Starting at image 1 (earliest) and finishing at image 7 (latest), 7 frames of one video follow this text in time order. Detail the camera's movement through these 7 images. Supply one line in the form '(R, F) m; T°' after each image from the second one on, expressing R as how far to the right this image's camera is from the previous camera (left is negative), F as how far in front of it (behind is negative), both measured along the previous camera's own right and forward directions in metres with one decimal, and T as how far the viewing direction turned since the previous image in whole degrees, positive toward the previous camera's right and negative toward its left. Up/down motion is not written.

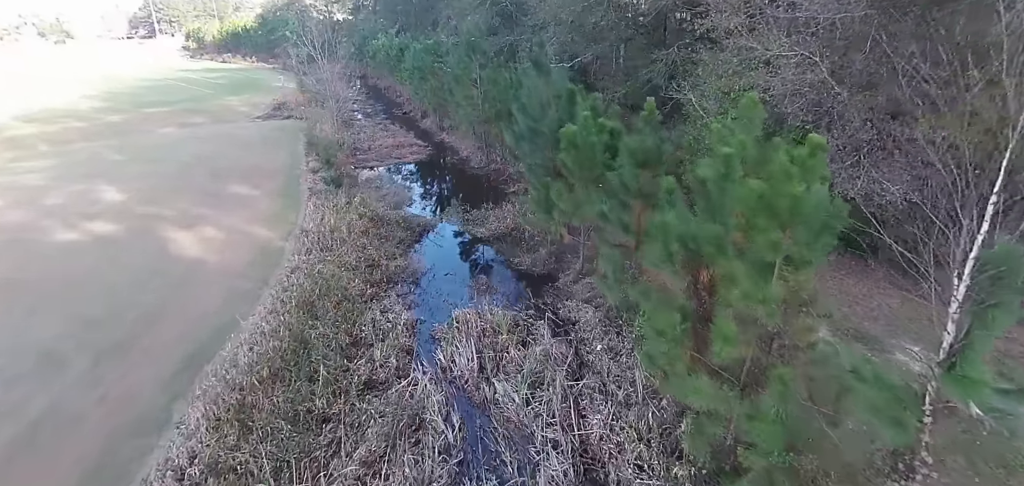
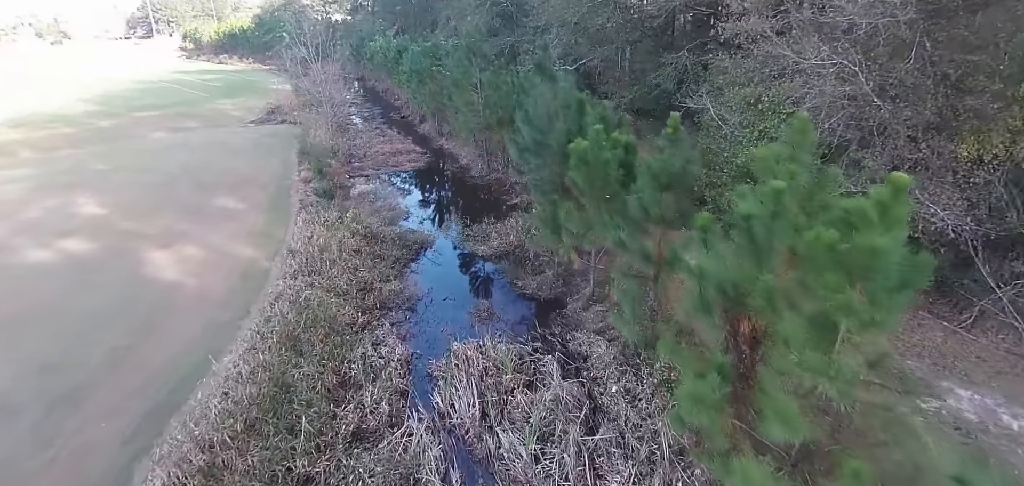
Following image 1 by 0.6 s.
(-0.1, +0.8) m; 0°
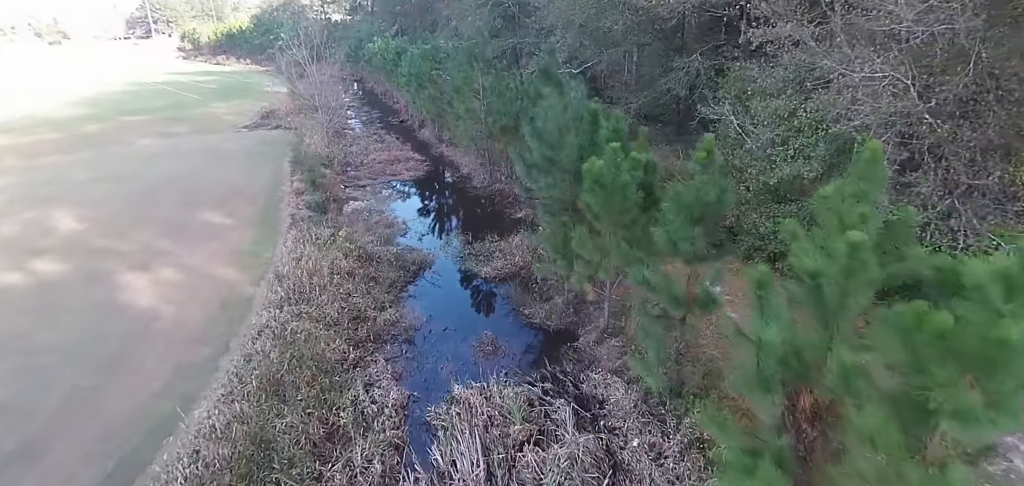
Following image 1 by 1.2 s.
(-0.1, +0.8) m; 0°
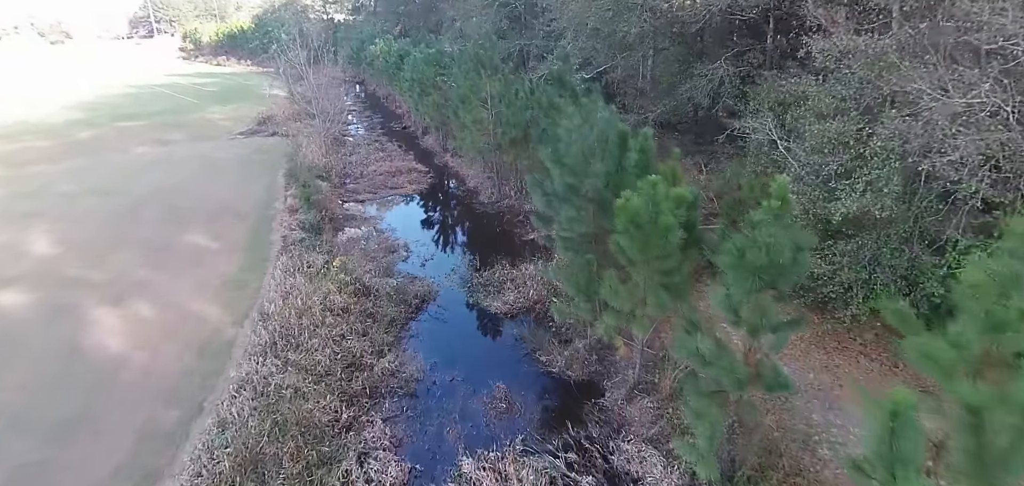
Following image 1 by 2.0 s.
(-0.2, +1.1) m; 0°
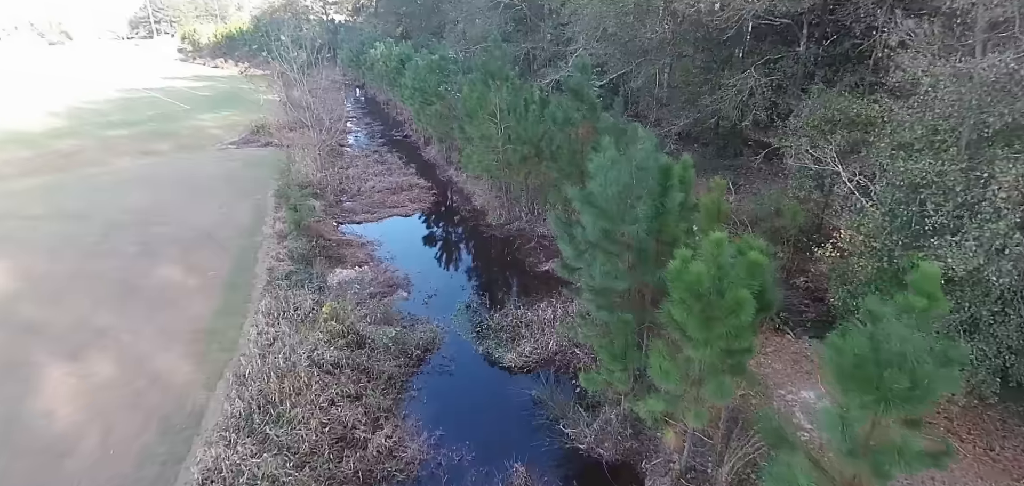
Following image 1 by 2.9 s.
(-0.2, +1.3) m; 0°
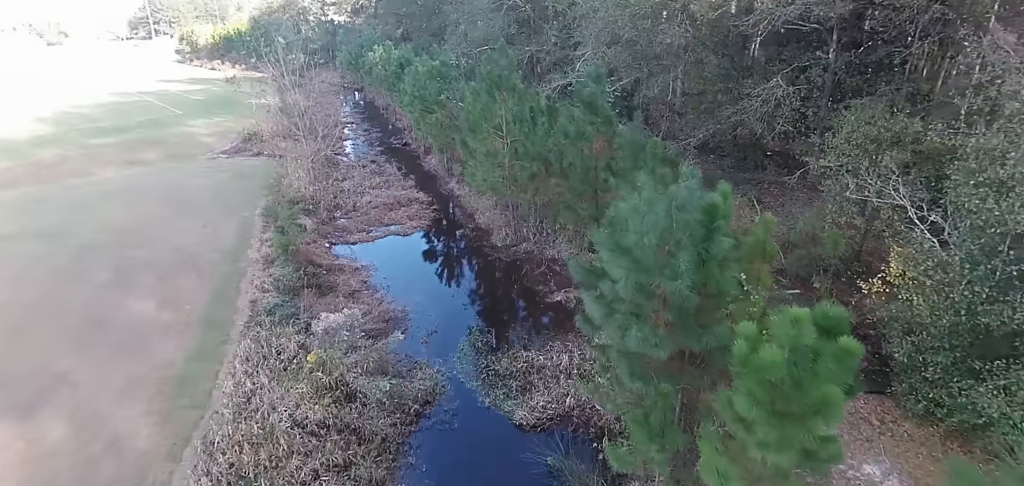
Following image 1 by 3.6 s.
(-0.1, +1.1) m; 0°
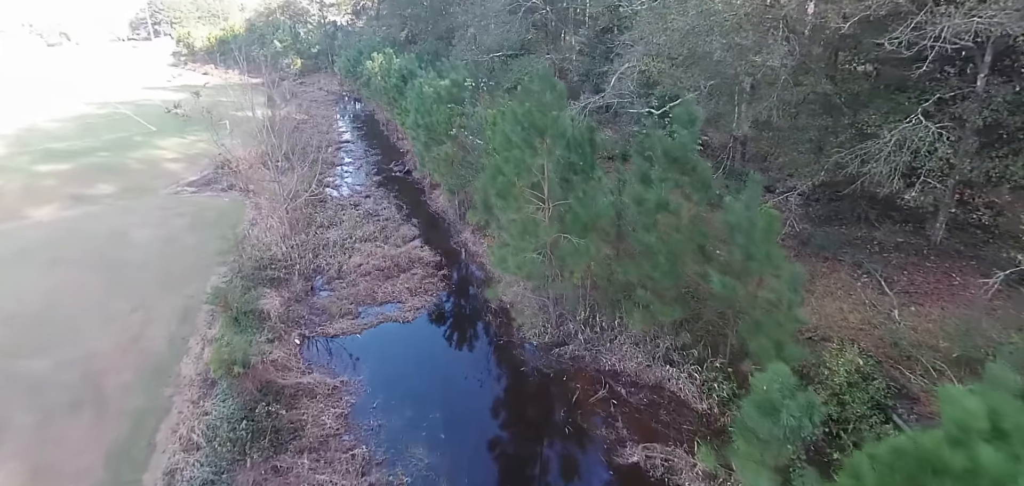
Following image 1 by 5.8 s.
(-0.6, +3.5) m; 0°
